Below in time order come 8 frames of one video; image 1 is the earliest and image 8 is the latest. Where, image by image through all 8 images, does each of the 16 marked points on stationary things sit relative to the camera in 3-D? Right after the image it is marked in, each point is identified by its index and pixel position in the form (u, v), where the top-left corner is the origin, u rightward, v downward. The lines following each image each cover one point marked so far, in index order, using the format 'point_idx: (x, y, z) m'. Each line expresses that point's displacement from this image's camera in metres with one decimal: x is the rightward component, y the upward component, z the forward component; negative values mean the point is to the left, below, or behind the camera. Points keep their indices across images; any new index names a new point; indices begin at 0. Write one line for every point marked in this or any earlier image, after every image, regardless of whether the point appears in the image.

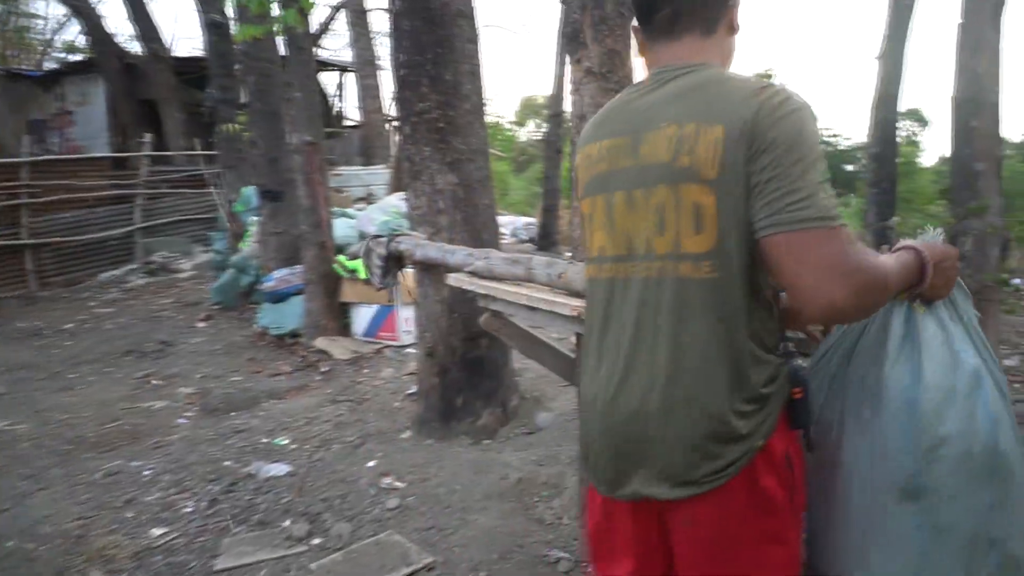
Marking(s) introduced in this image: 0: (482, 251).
0: (-0.2, +0.2, +3.5) m
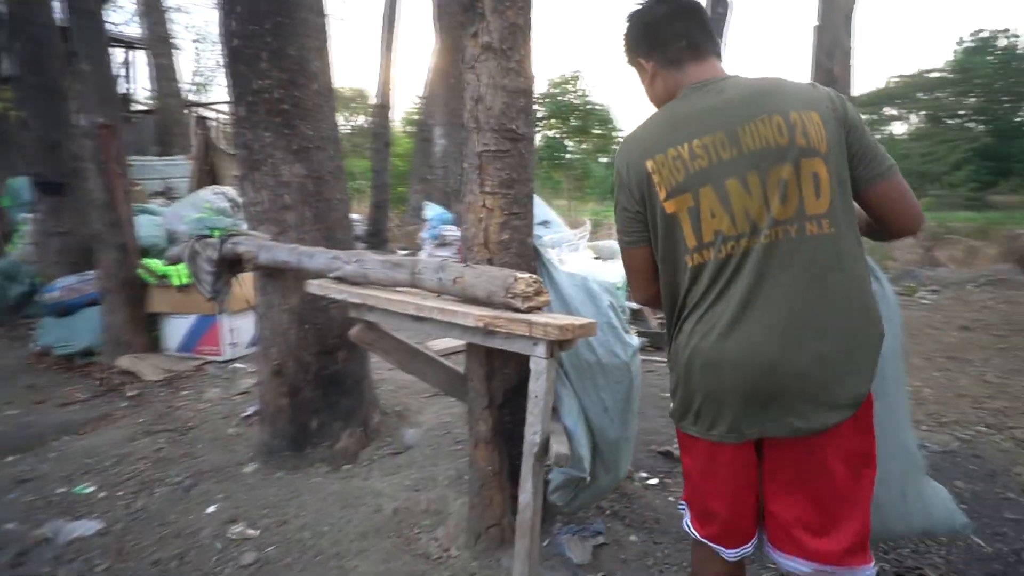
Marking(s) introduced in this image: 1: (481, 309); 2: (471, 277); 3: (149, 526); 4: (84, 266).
0: (-0.7, +0.2, +3.0) m
1: (-0.1, -0.1, +2.5) m
2: (-0.1, 0.0, +2.6) m
3: (-1.8, -1.2, +3.5) m
4: (-4.1, +0.2, +6.7) m
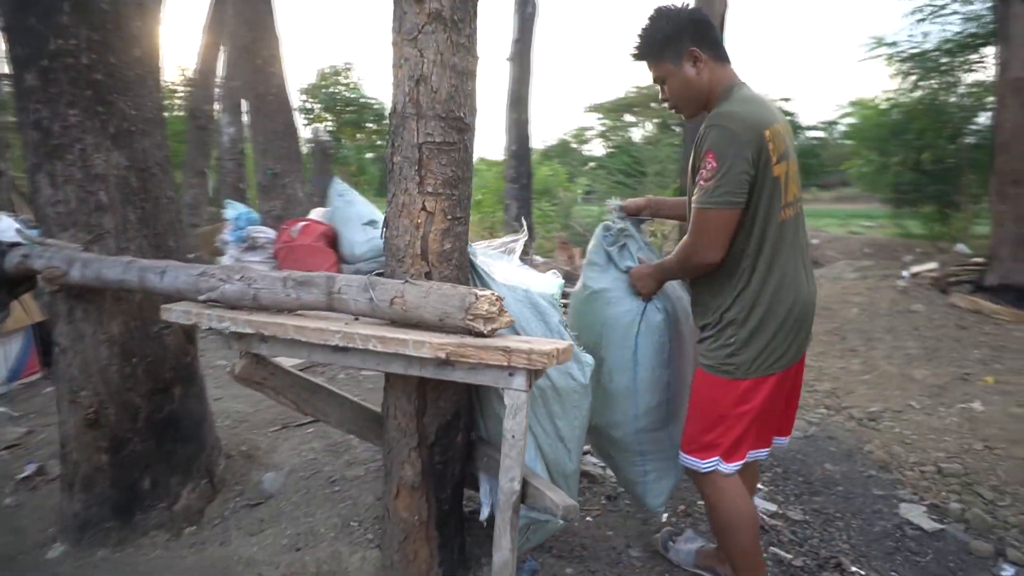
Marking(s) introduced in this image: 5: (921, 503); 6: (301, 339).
0: (-1.0, +0.1, +2.4) m
1: (-0.2, -0.1, +2.0) m
2: (-0.3, 0.0, +2.1) m
3: (-2.1, -1.3, +2.4) m
4: (-5.3, 0.0, +4.8) m
5: (+2.0, -1.1, +3.4) m
6: (-0.6, -0.2, +2.2) m
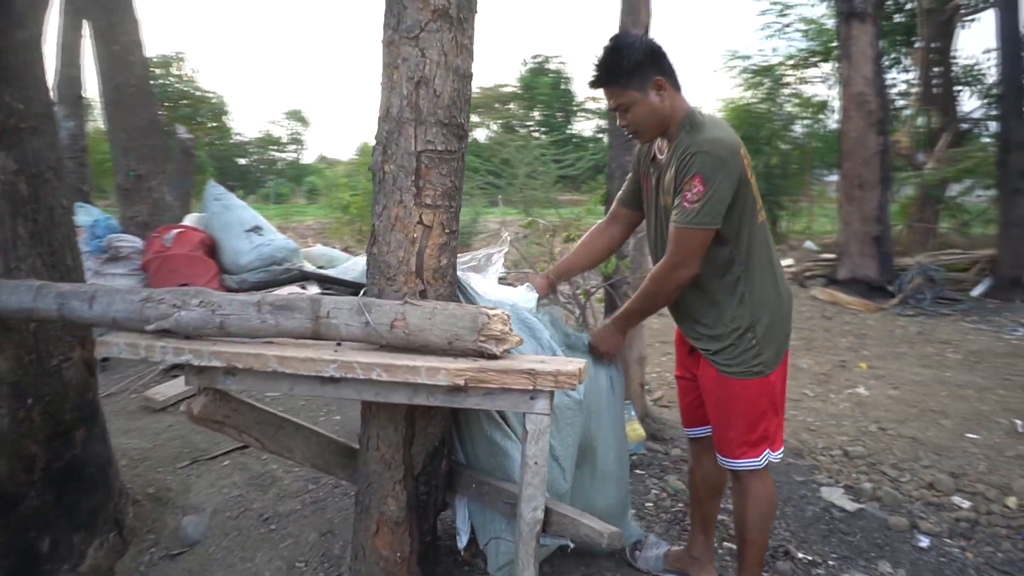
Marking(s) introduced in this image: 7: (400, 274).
0: (-1.0, 0.0, +2.1) m
1: (-0.2, -0.2, +1.9) m
2: (-0.3, -0.1, +1.9) m
3: (-2.0, -1.4, +1.9) m
4: (-5.8, -0.2, +3.5) m
5: (+1.7, -1.0, +3.7) m
6: (-0.6, -0.2, +1.9) m
7: (-0.3, 0.0, +2.0) m
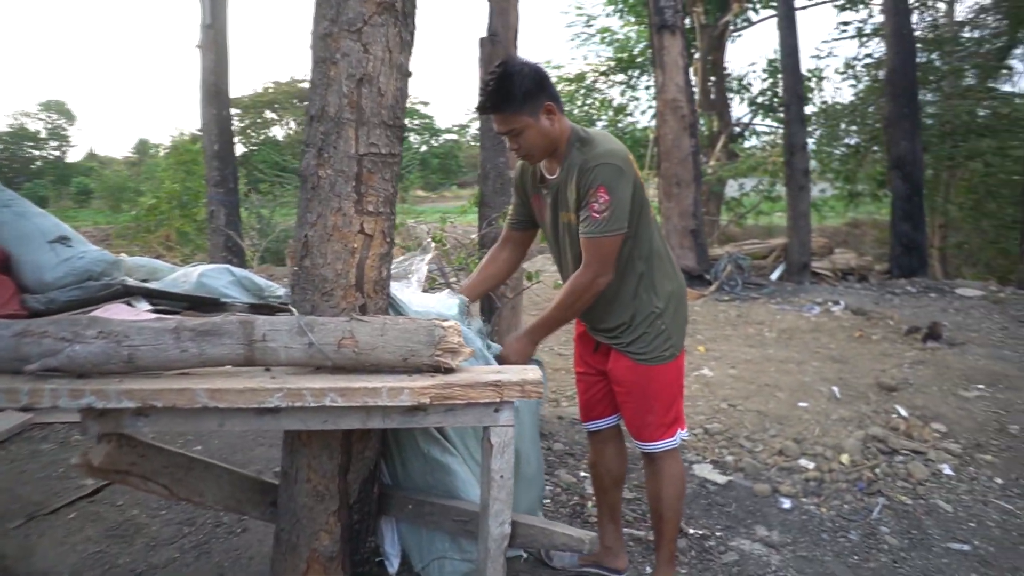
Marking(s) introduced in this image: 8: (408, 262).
0: (-1.1, -0.1, +1.7) m
1: (-0.3, -0.2, +1.8) m
2: (-0.4, -0.1, +1.8) m
3: (-2.0, -1.5, +1.3) m
4: (-6.1, -0.5, +1.8) m
5: (+1.1, -1.0, +4.0) m
6: (-0.7, -0.3, +1.7) m
7: (-0.5, 0.0, +1.9) m
8: (-0.4, +0.1, +2.6) m
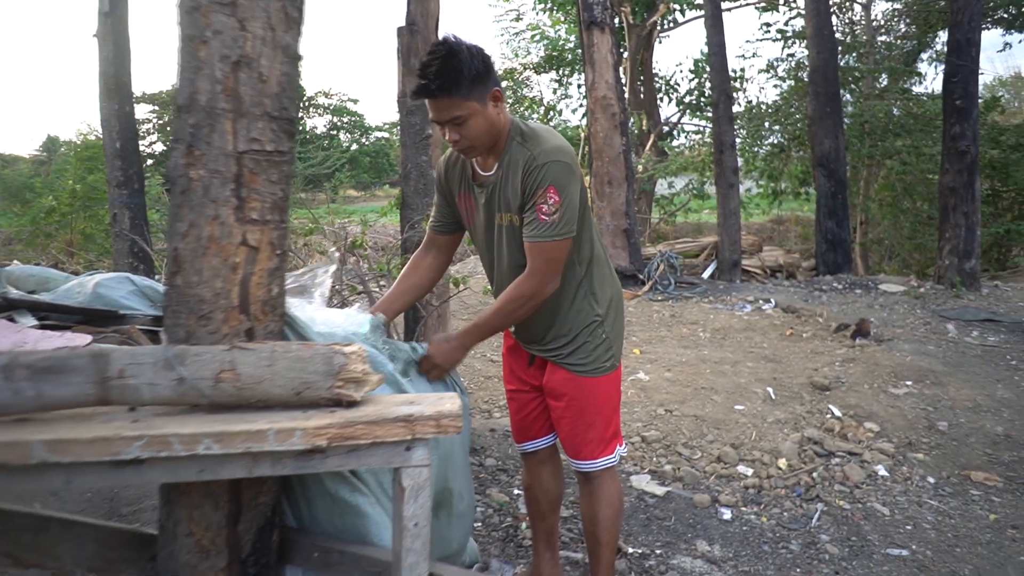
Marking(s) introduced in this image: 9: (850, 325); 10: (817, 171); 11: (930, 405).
0: (-1.3, -0.1, +1.4) m
1: (-0.5, -0.3, +1.5) m
2: (-0.5, -0.2, +1.5) m
3: (-2.1, -1.6, +0.9) m
4: (-6.2, -0.7, +1.0) m
5: (+0.7, -1.0, +3.9) m
6: (-0.9, -0.3, +1.4) m
7: (-0.7, 0.0, +1.6) m
8: (-0.7, 0.0, +2.3) m
9: (+3.0, -0.3, +6.2) m
10: (+3.7, +1.4, +8.6) m
11: (+2.7, -0.8, +4.6) m
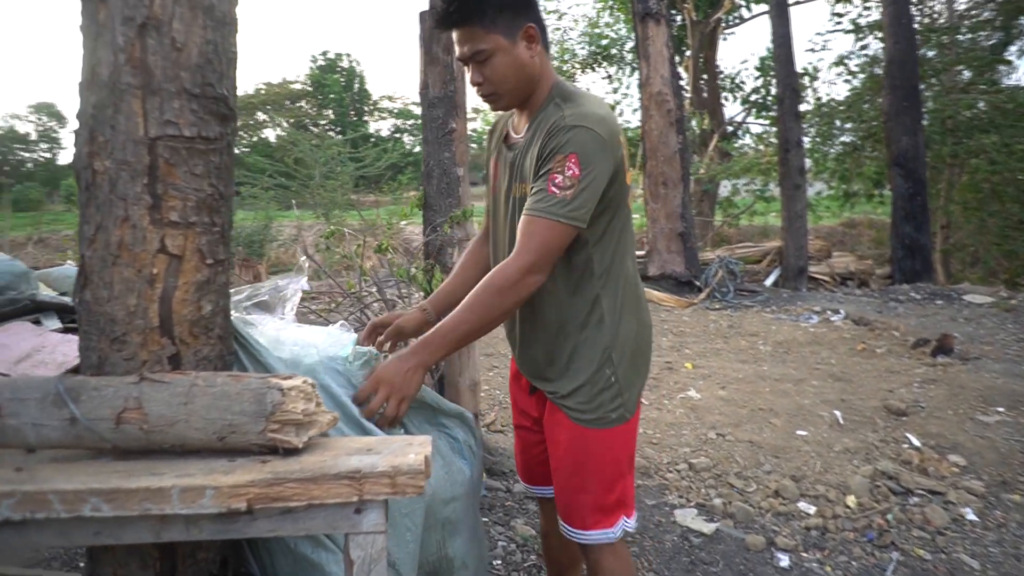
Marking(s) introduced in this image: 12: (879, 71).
0: (-1.3, -0.2, +1.1) m
1: (-0.5, -0.3, +1.2) m
2: (-0.6, -0.2, +1.2) m
3: (-2.2, -1.6, +0.7) m
4: (-6.3, -0.6, +1.2) m
5: (+0.9, -1.1, +3.5) m
6: (-0.9, -0.4, +1.1) m
7: (-0.7, -0.1, +1.3) m
8: (-0.6, 0.0, +2.0) m
9: (+3.3, -0.4, +5.6) m
10: (+4.3, +1.3, +7.9) m
11: (+3.0, -0.9, +4.0) m
12: (+4.6, +2.7, +8.8) m
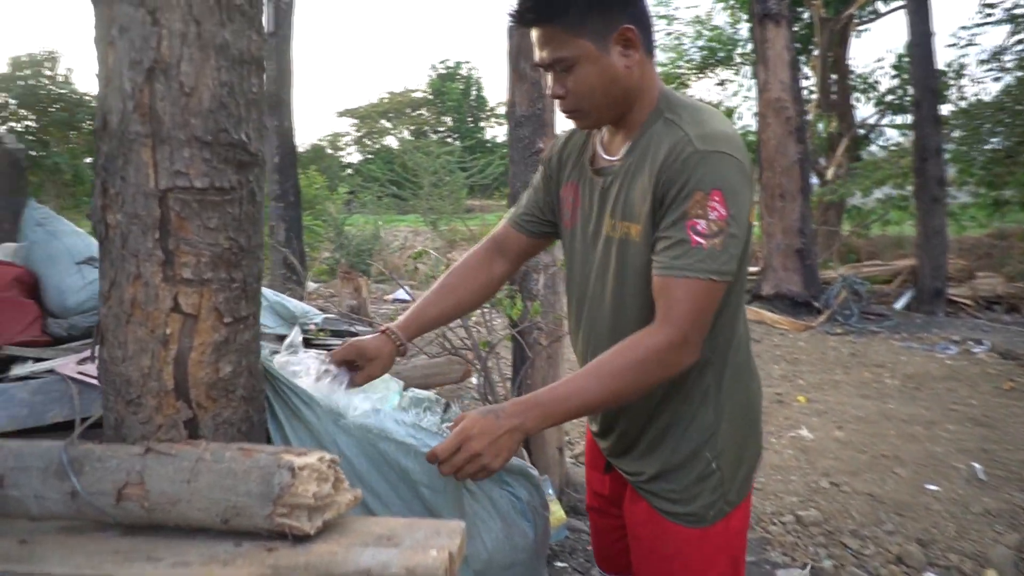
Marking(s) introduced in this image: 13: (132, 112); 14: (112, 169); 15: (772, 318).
0: (-1.3, -0.2, +1.1) m
1: (-0.4, -0.4, +1.1) m
2: (-0.5, -0.3, +1.1) m
3: (-2.3, -1.7, +0.8) m
4: (-6.2, -0.6, +2.0) m
5: (+1.2, -1.2, +3.1) m
6: (-0.9, -0.5, +1.0) m
7: (-0.6, -0.2, +1.2) m
8: (-0.4, -0.1, +1.9) m
9: (+4.0, -0.6, +4.8) m
10: (+5.3, +1.0, +6.9) m
11: (+3.4, -1.1, +3.3) m
12: (+5.9, +2.4, +7.8) m
13: (-0.6, +0.3, +1.1) m
14: (-0.6, +0.2, +1.1) m
15: (+2.4, -0.3, +6.6) m
